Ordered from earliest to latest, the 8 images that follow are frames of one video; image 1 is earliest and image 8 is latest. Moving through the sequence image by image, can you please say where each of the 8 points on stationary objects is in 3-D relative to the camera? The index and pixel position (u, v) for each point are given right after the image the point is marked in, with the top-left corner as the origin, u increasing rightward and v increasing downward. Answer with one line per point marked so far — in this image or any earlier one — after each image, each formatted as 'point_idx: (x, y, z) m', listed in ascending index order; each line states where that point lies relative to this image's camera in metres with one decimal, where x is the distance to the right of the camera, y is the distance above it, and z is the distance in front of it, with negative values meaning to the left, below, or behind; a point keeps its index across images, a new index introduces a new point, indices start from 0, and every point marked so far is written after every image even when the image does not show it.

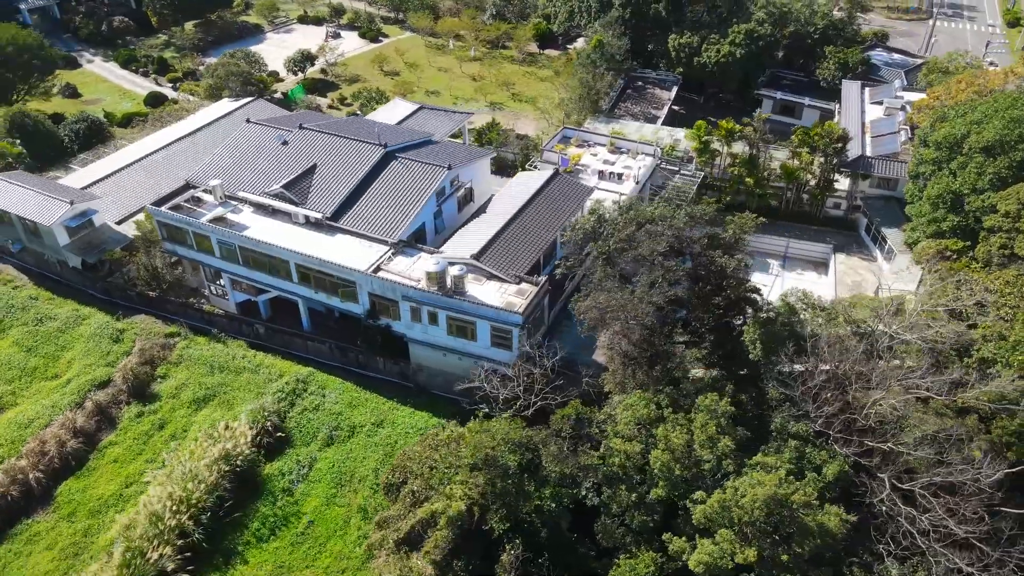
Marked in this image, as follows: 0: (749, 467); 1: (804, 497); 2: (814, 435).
0: (+6.0, -4.5, +19.0) m
1: (+6.9, -5.0, +18.0) m
2: (+8.1, -3.8, +20.0) m
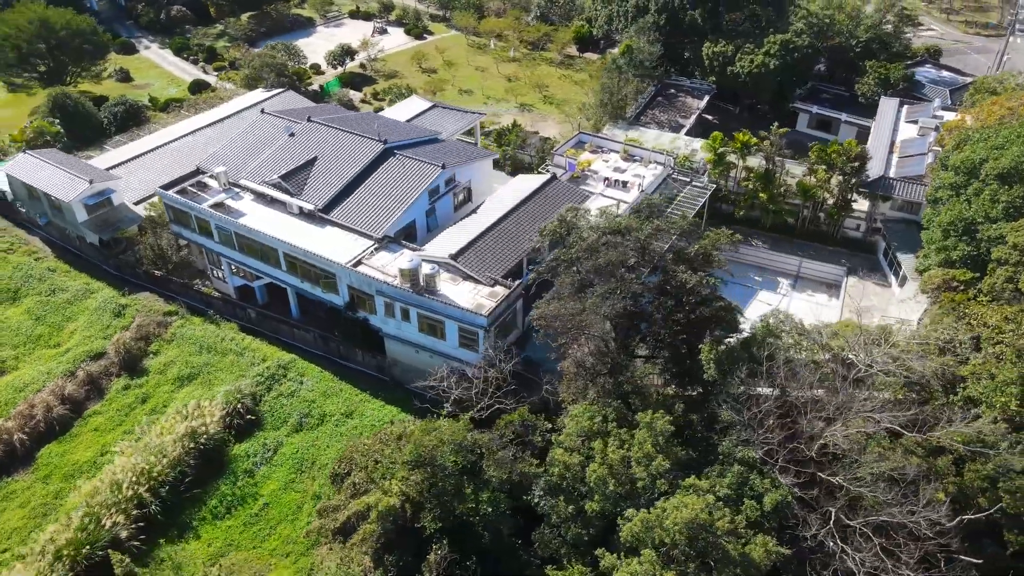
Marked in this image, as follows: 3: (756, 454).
0: (+4.2, -4.9, +18.6) m
1: (+5.0, -5.5, +17.5) m
2: (+6.5, -4.4, +19.3) m
3: (+6.4, -4.2, +19.3) m
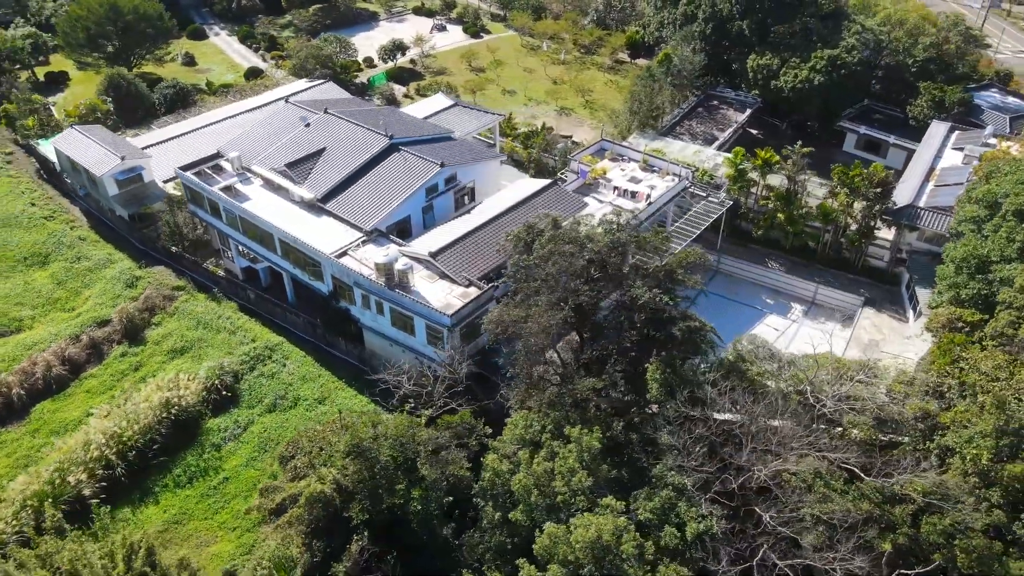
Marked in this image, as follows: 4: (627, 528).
0: (+2.2, -5.3, +18.2) m
1: (+2.8, -6.0, +17.0) m
2: (+4.5, -5.0, +18.7) m
3: (+4.5, -4.8, +18.7) m
4: (+2.6, -5.6, +17.4) m
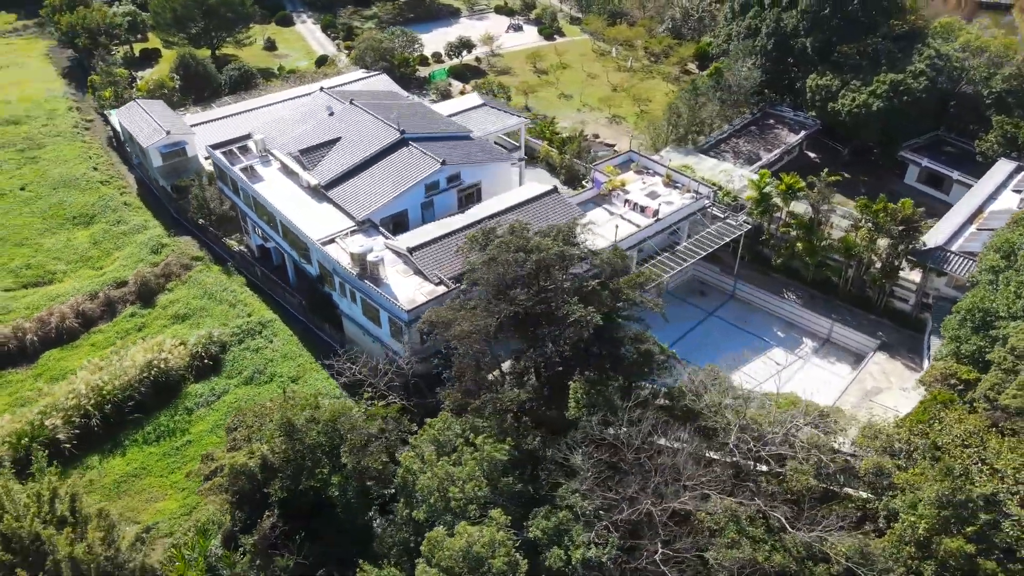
0: (-0.5, -5.6, +18.1) m
1: (-0.1, -6.2, +16.8) m
2: (+1.9, -5.5, +18.2) m
3: (+1.9, -5.3, +18.3) m
4: (-0.2, -5.8, +17.2) m
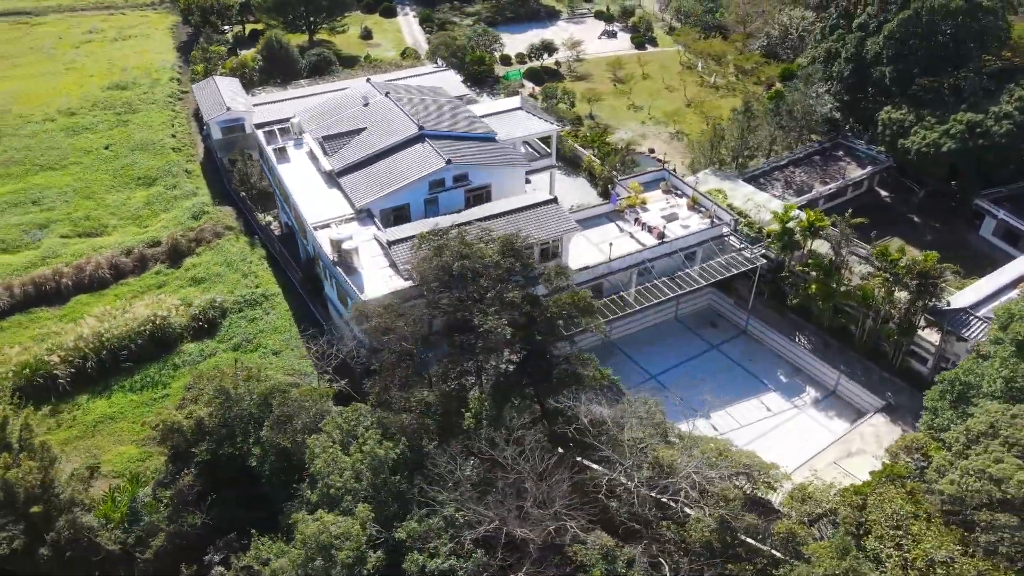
0: (-3.7, -5.5, +18.4) m
1: (-3.7, -6.2, +17.1) m
2: (-1.3, -5.7, +18.2) m
3: (-1.3, -5.5, +18.2) m
4: (-3.6, -5.8, +17.5) m
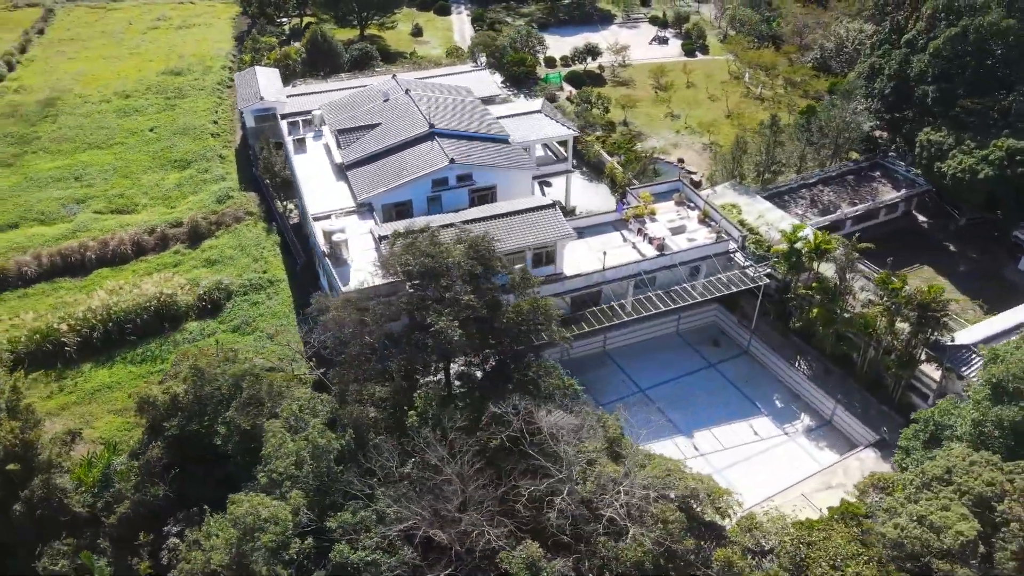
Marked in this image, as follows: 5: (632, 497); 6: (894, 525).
0: (-5.5, -5.3, +18.8) m
1: (-5.5, -6.0, +17.5) m
2: (-3.1, -5.7, +18.4) m
3: (-3.1, -5.5, +18.4) m
4: (-5.4, -5.6, +17.9) m
5: (+3.0, -5.4, +19.4) m
6: (+8.7, -5.4, +17.1) m
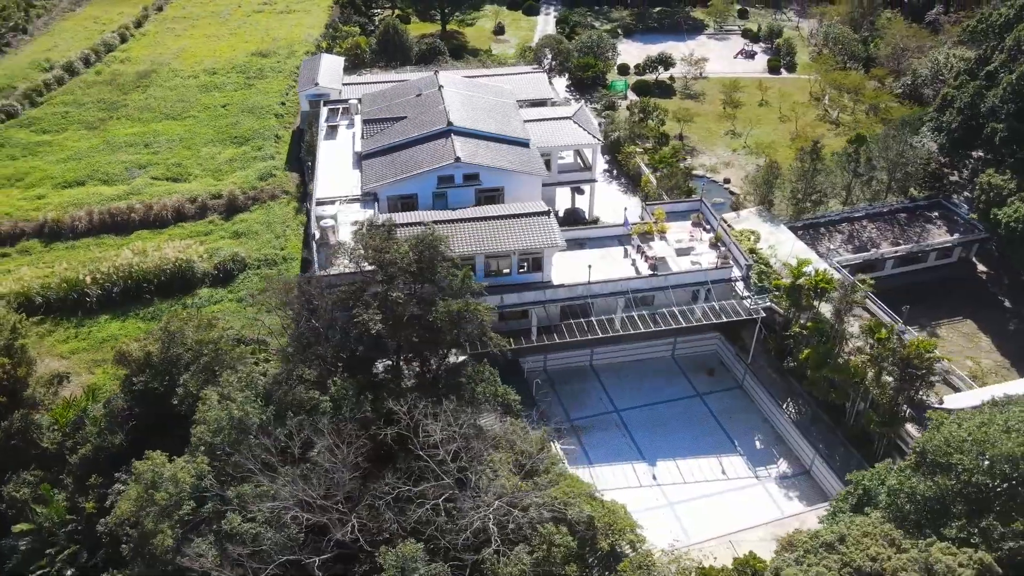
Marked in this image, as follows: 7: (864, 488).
0: (-8.2, -4.6, +19.8) m
1: (-8.5, -5.3, +18.6) m
2: (-6.0, -5.3, +19.0) m
3: (-5.9, -5.1, +19.1) m
4: (-8.3, -5.0, +19.0) m
5: (+0.2, -5.7, +19.1) m
6: (+5.5, -6.4, +16.0) m
7: (+8.8, -5.0, +18.6) m
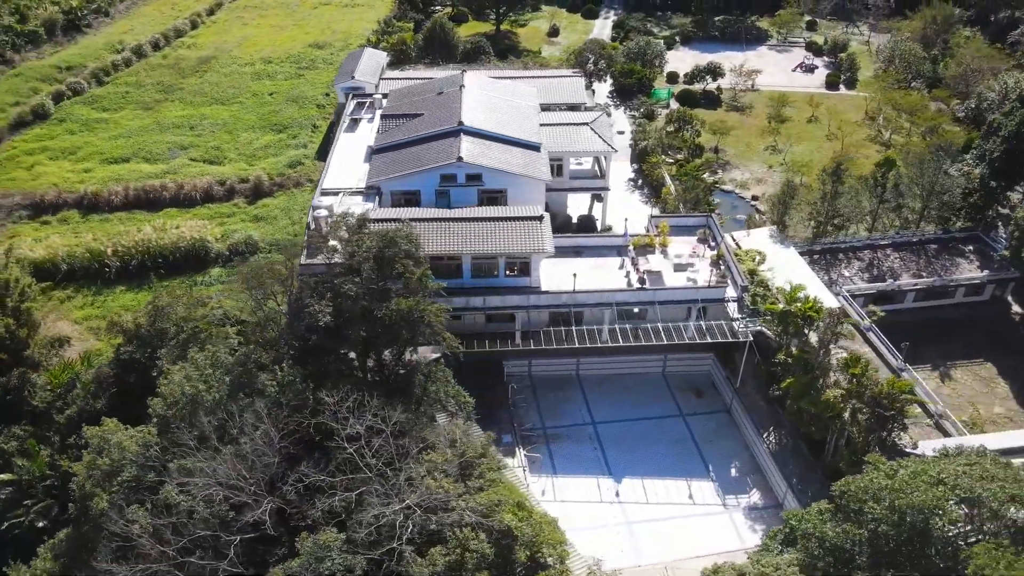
0: (-10.0, -4.1, +20.8) m
1: (-10.5, -4.7, +19.6) m
2: (-7.9, -4.9, +19.8) m
3: (-7.8, -4.7, +19.8) m
4: (-10.2, -4.4, +19.9) m
5: (-1.8, -5.8, +19.2) m
6: (+3.0, -6.8, +15.5) m
7: (+6.7, -5.8, +17.8) m
